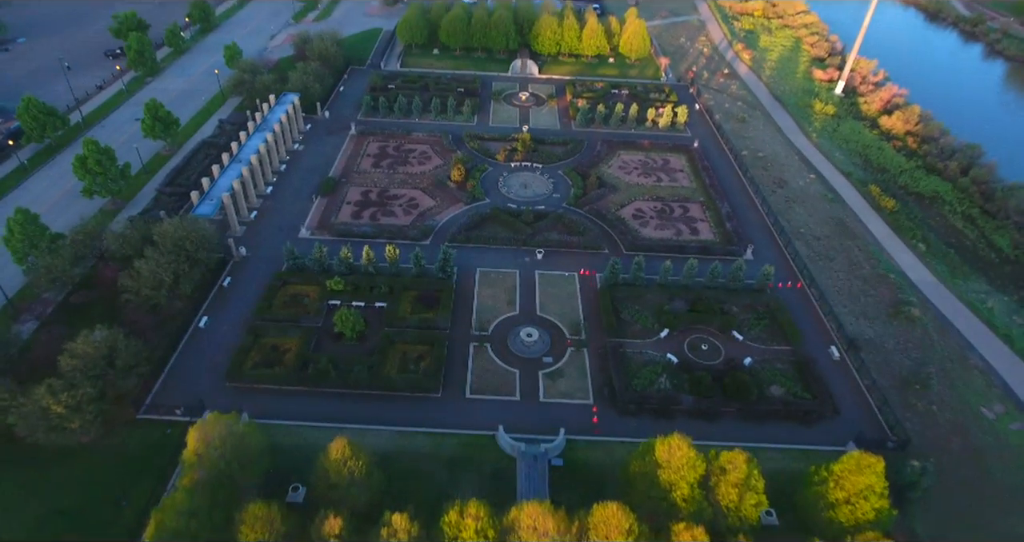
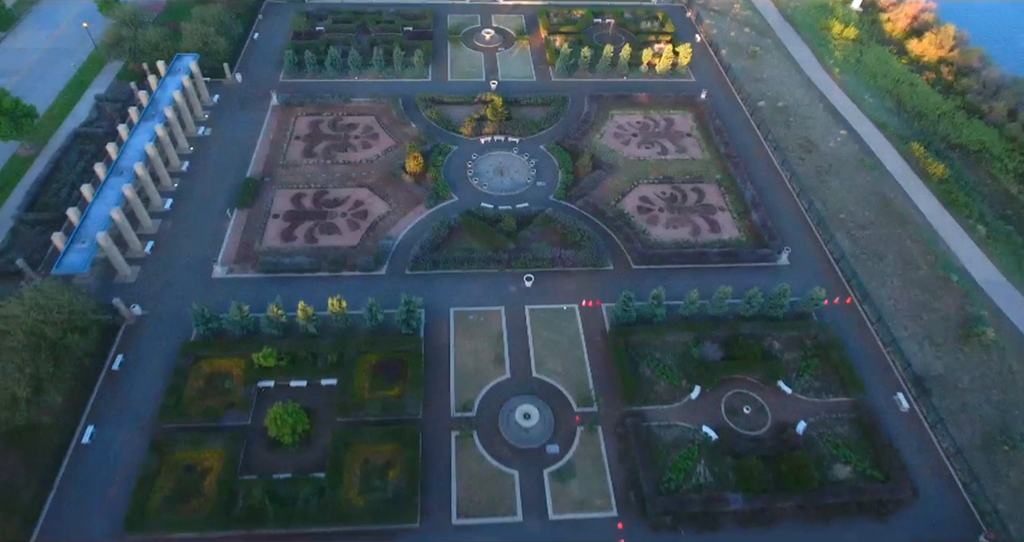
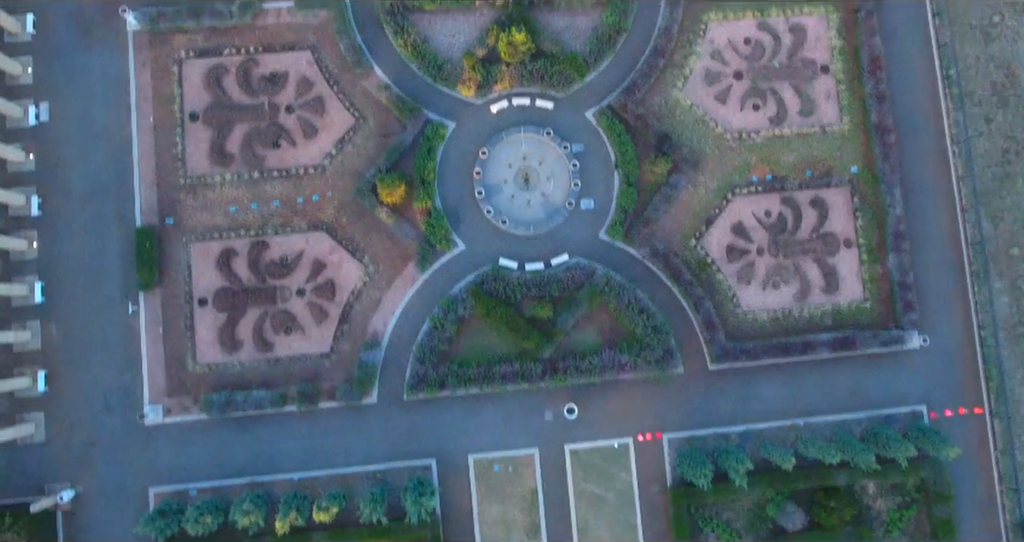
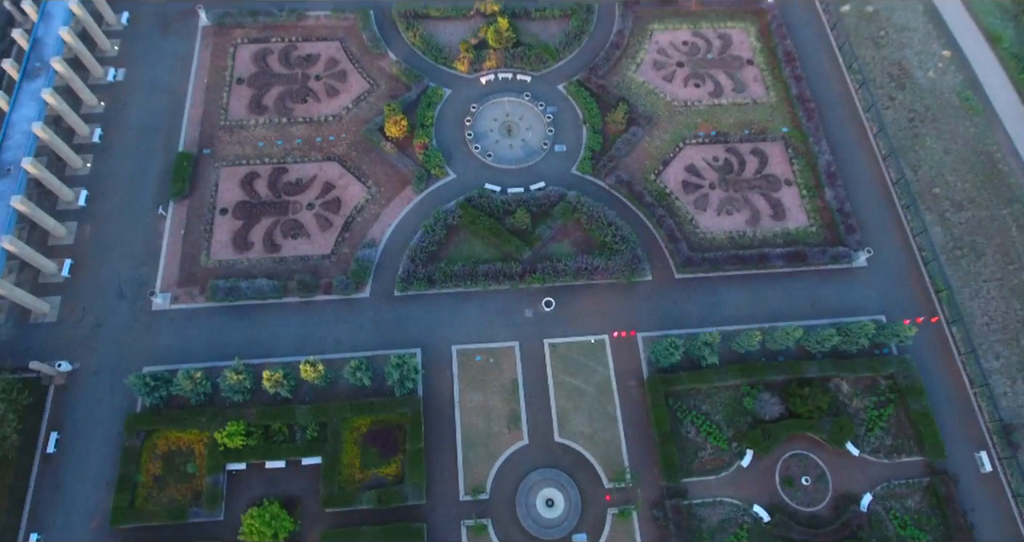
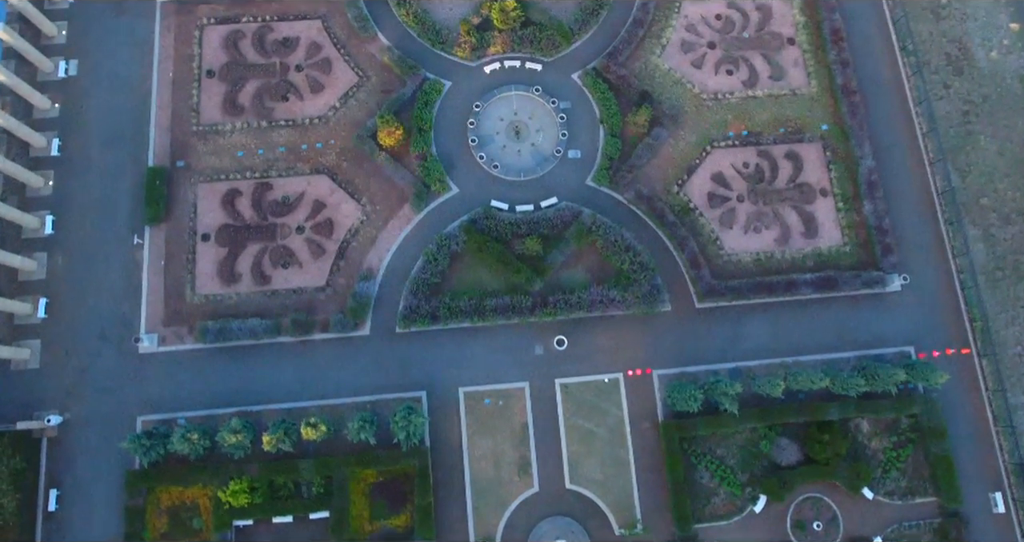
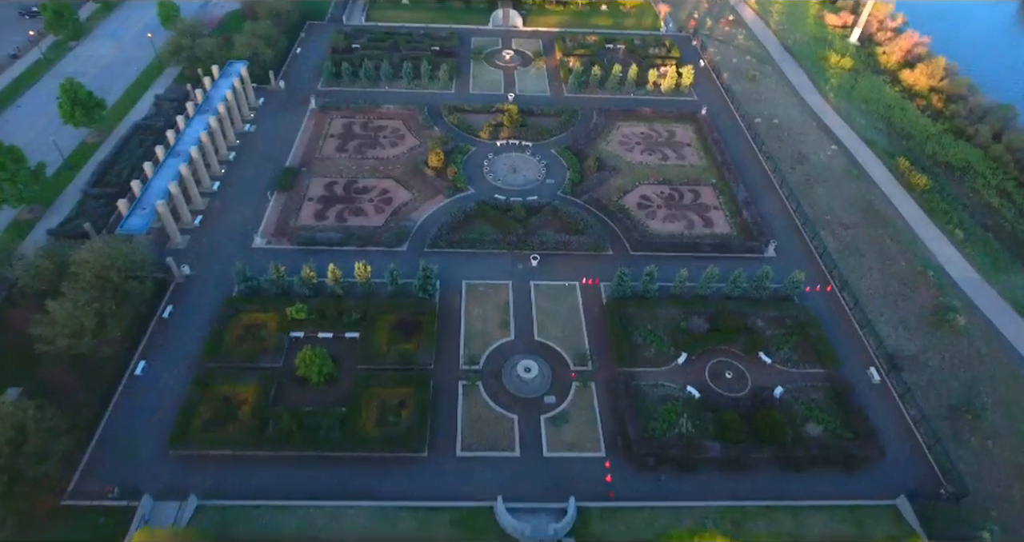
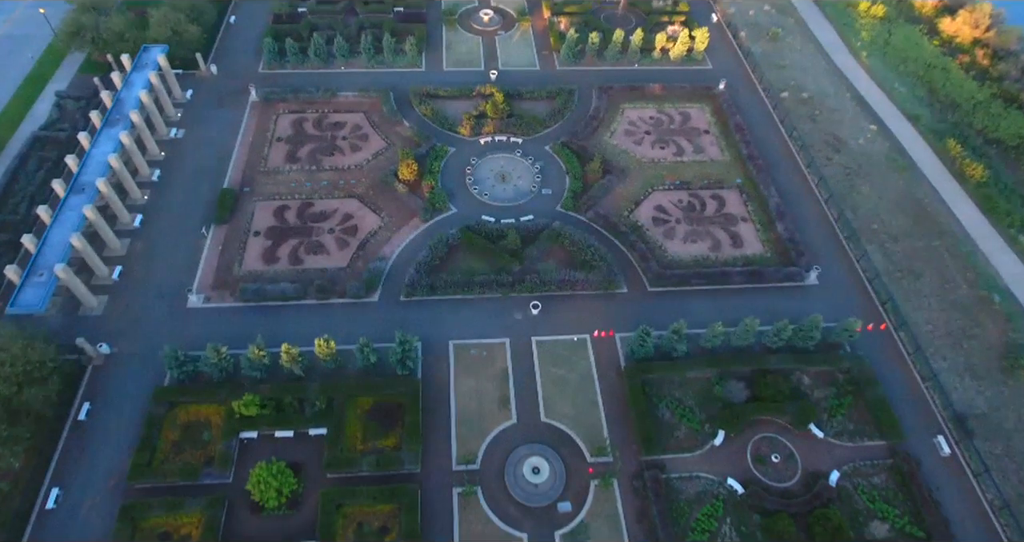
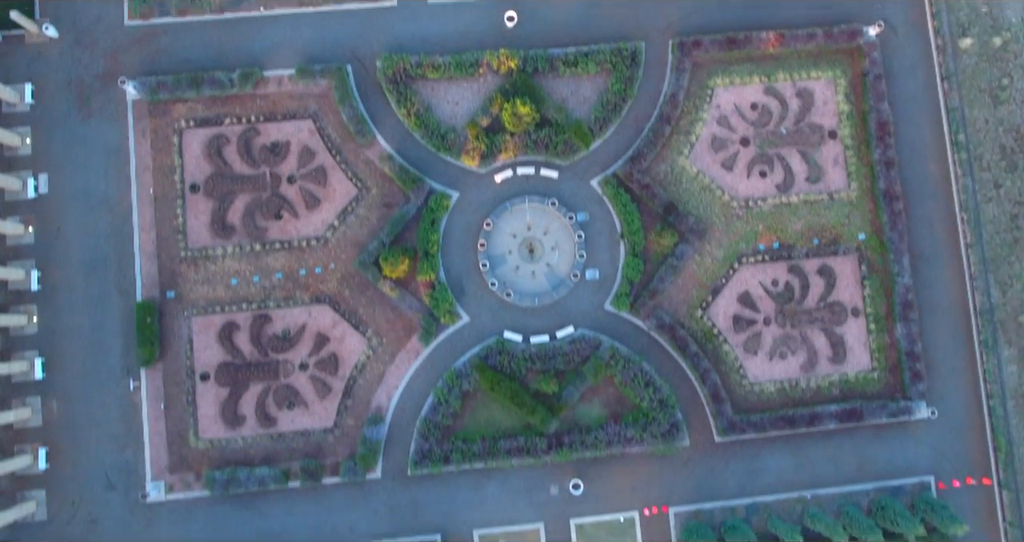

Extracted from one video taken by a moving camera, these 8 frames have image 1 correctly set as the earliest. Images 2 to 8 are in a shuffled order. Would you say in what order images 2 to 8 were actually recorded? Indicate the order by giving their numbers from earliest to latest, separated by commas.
6, 2, 7, 4, 5, 3, 8
